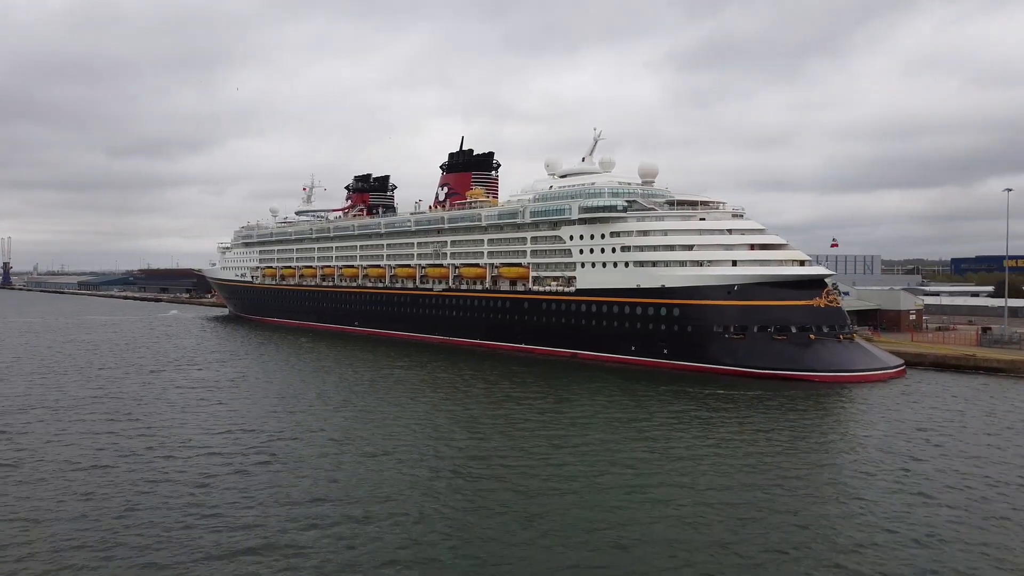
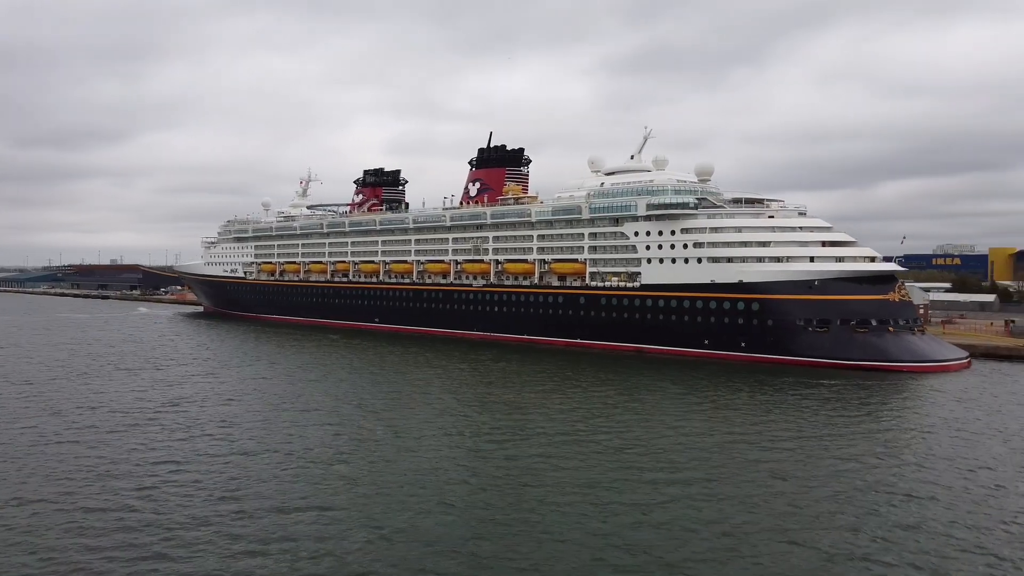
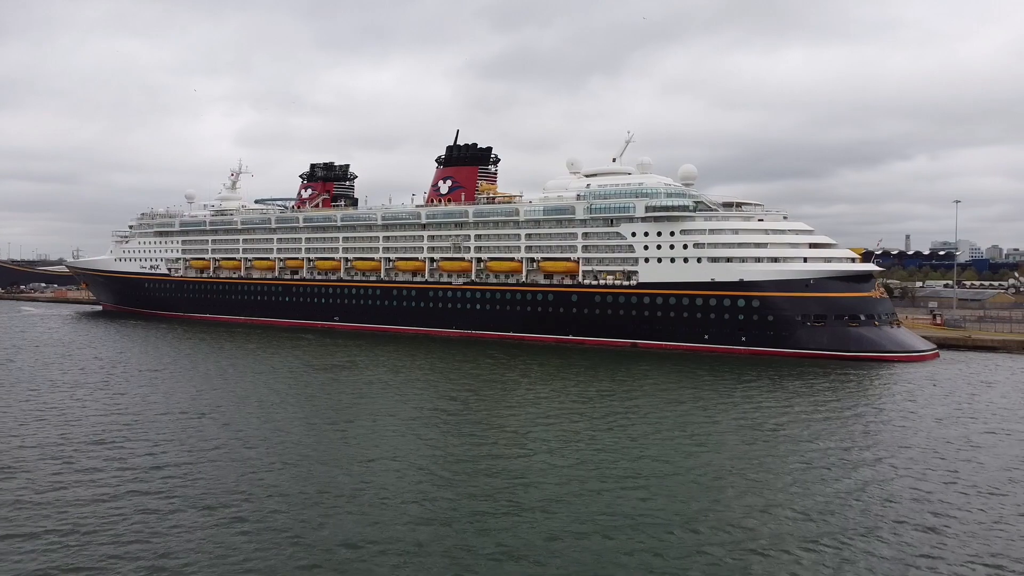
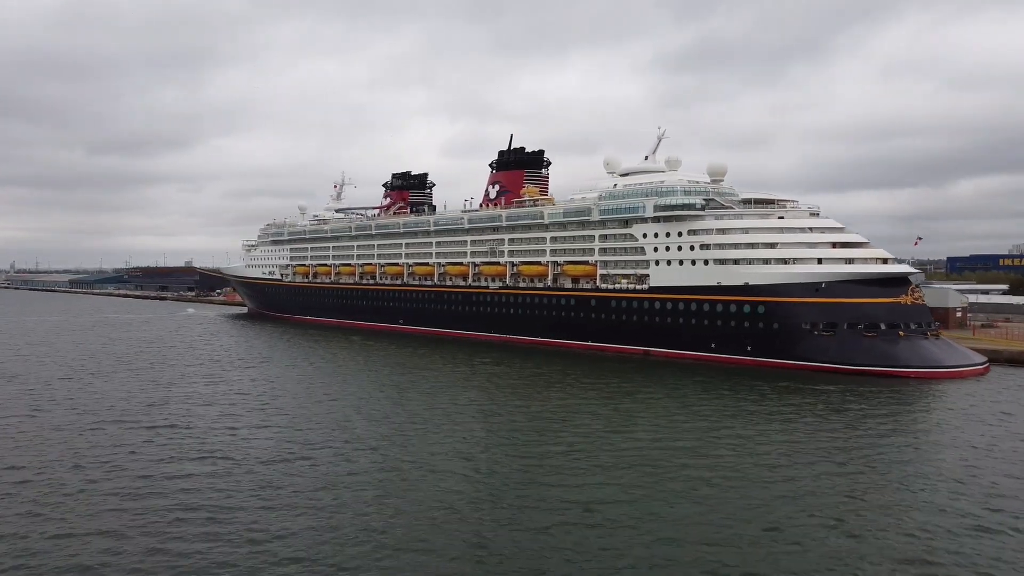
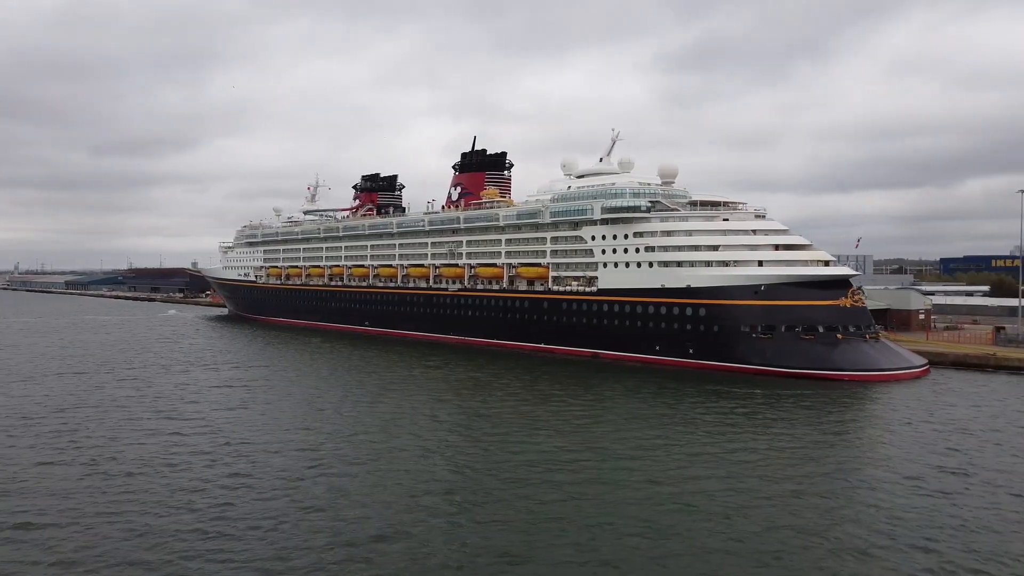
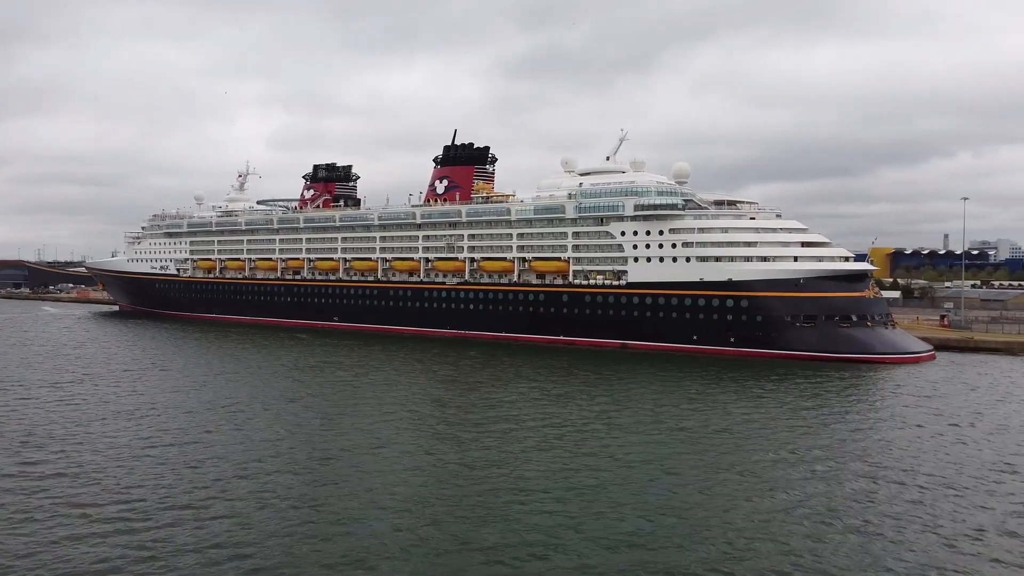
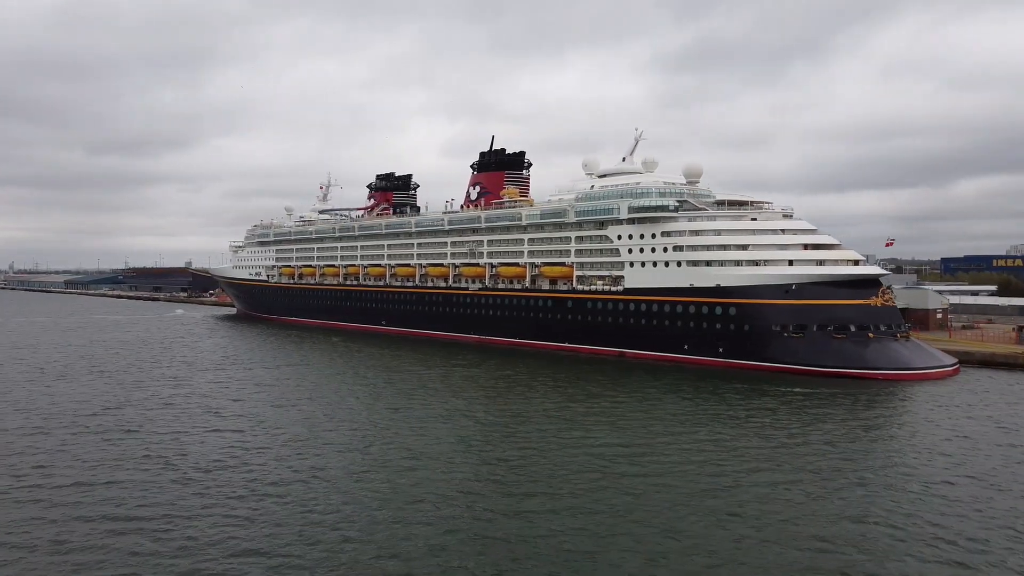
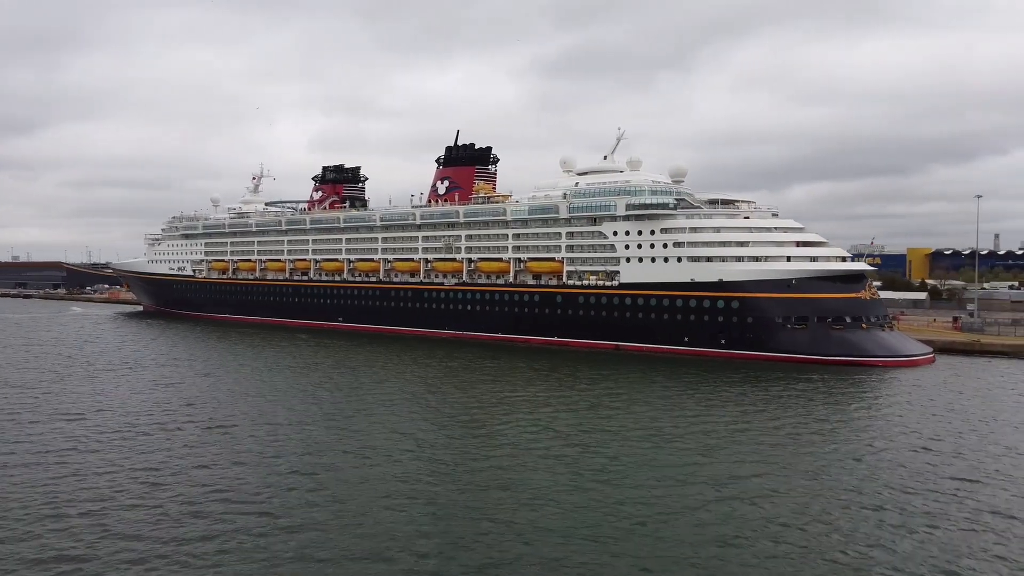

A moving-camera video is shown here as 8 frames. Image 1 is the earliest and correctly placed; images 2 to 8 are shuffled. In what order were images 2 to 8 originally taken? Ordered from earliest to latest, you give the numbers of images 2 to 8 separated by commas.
5, 7, 4, 2, 8, 6, 3
